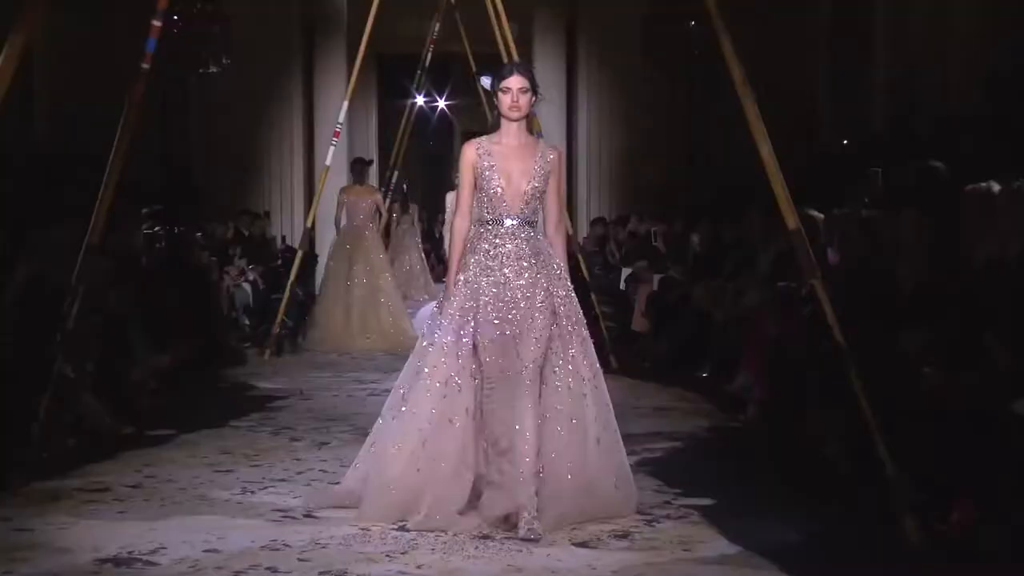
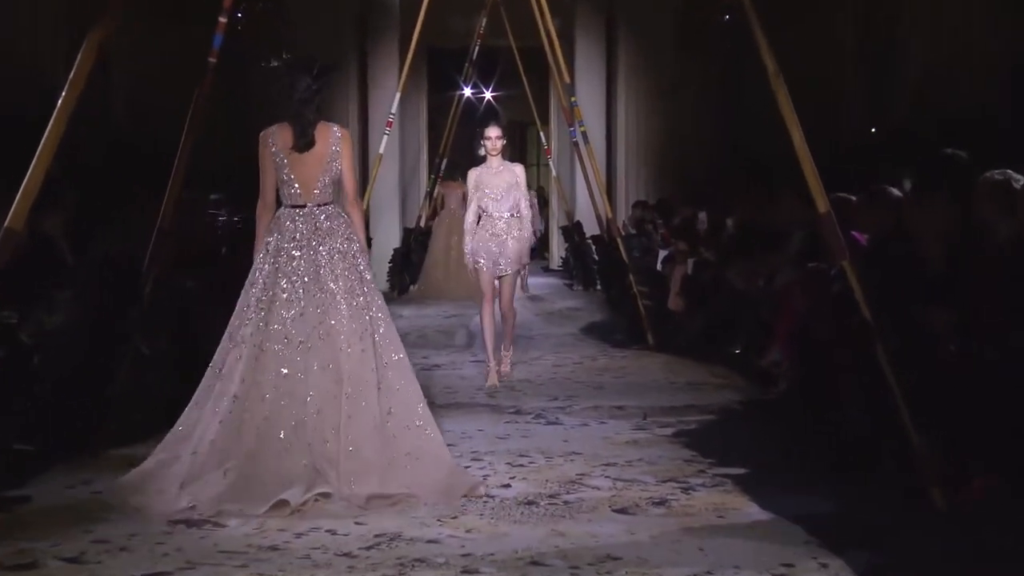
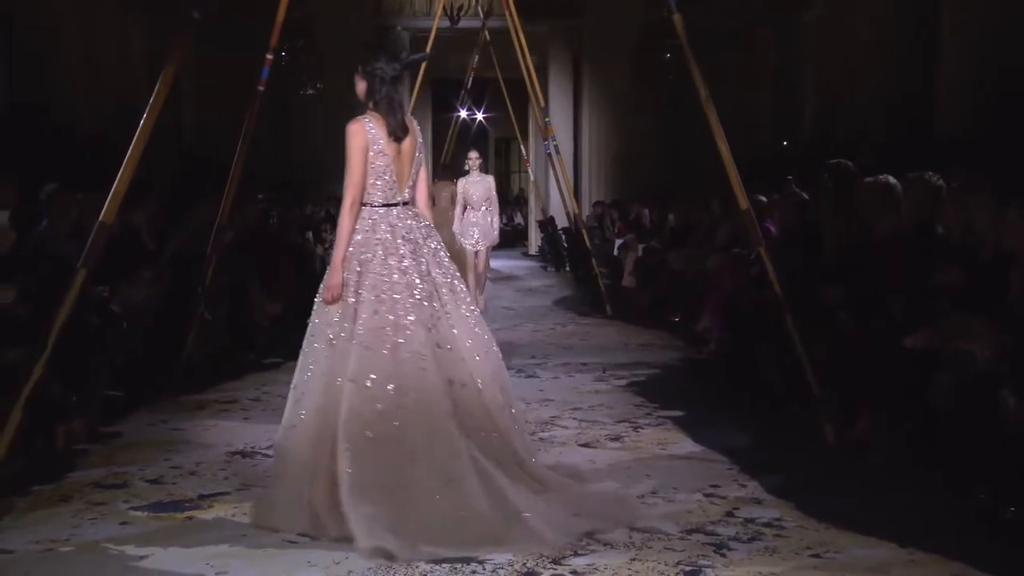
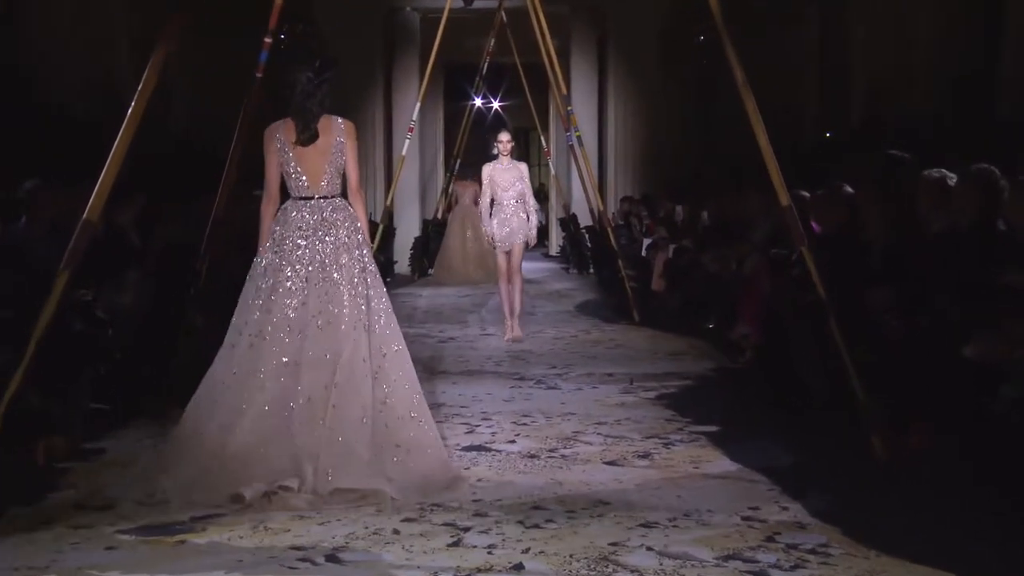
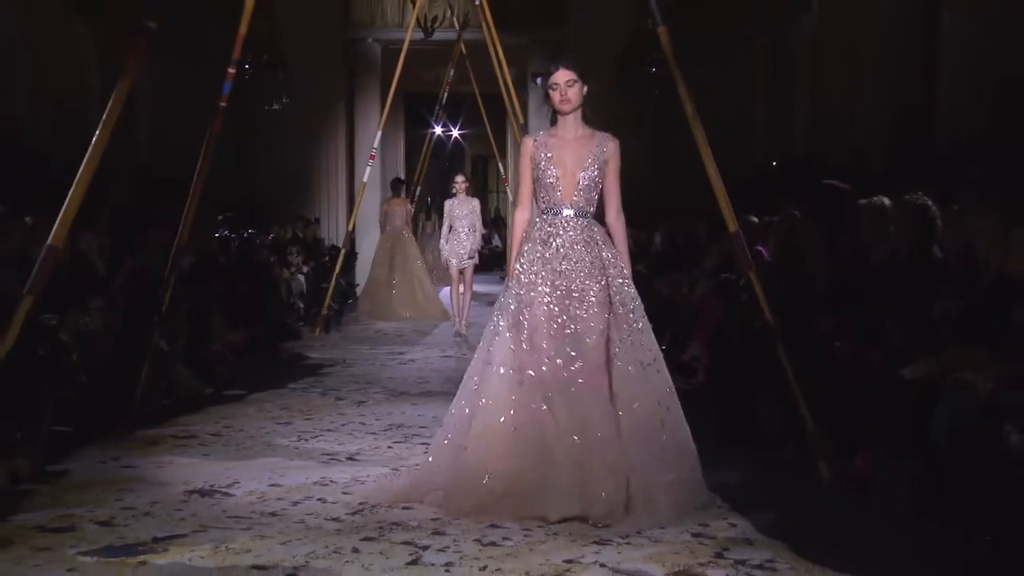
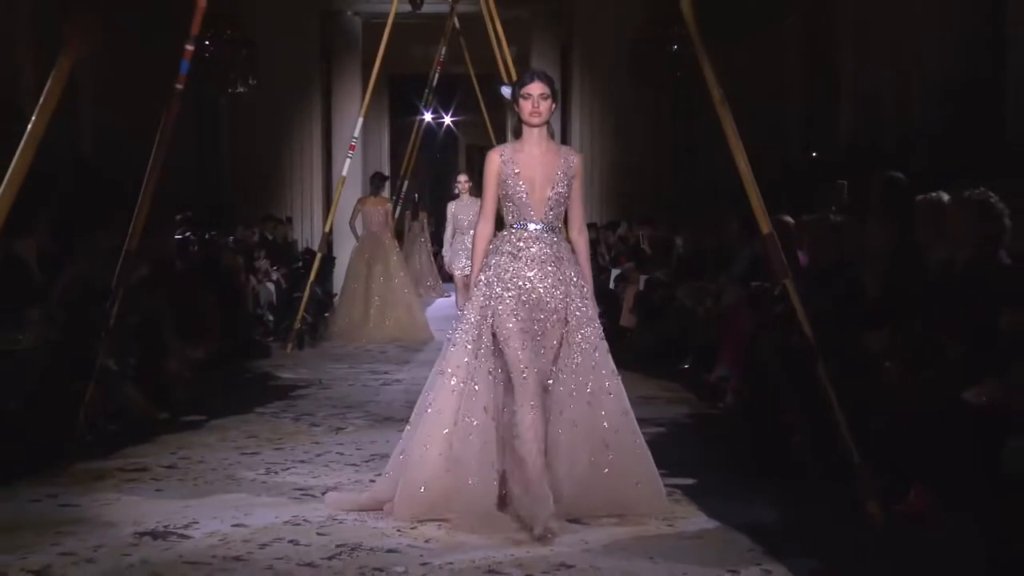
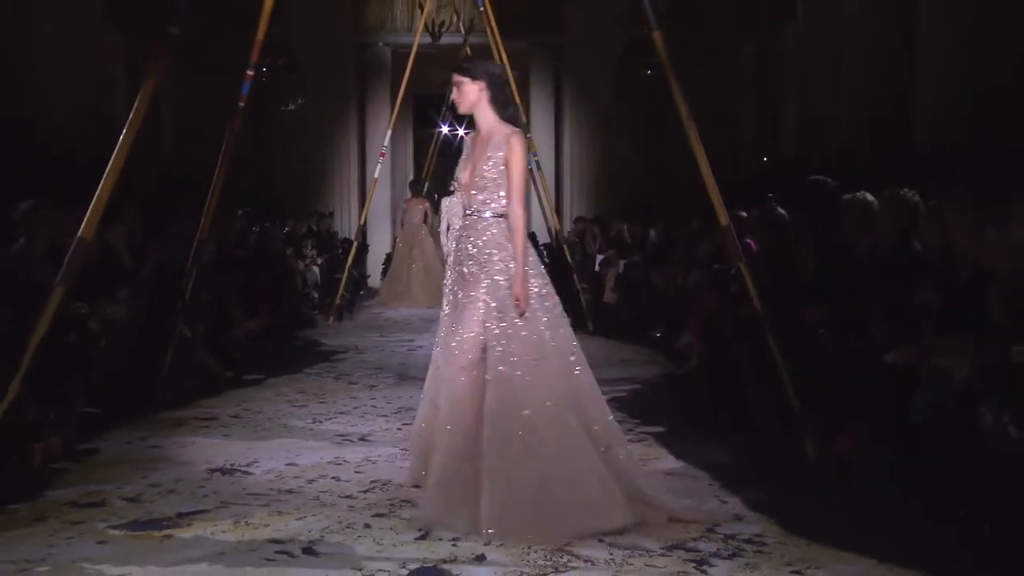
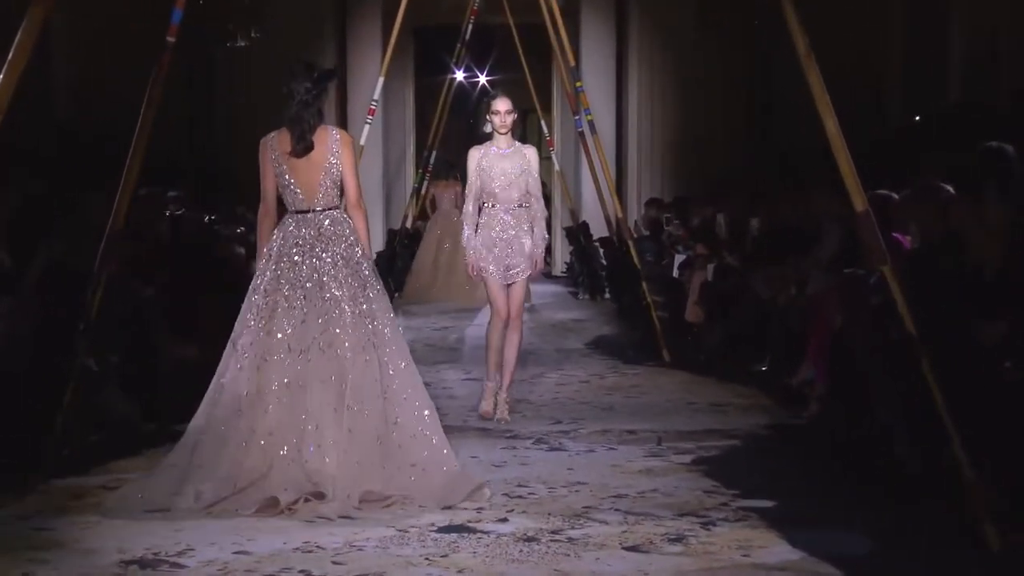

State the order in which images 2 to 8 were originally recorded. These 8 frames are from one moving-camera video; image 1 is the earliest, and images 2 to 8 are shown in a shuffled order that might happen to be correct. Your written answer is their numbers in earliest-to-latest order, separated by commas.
6, 5, 7, 3, 4, 2, 8
